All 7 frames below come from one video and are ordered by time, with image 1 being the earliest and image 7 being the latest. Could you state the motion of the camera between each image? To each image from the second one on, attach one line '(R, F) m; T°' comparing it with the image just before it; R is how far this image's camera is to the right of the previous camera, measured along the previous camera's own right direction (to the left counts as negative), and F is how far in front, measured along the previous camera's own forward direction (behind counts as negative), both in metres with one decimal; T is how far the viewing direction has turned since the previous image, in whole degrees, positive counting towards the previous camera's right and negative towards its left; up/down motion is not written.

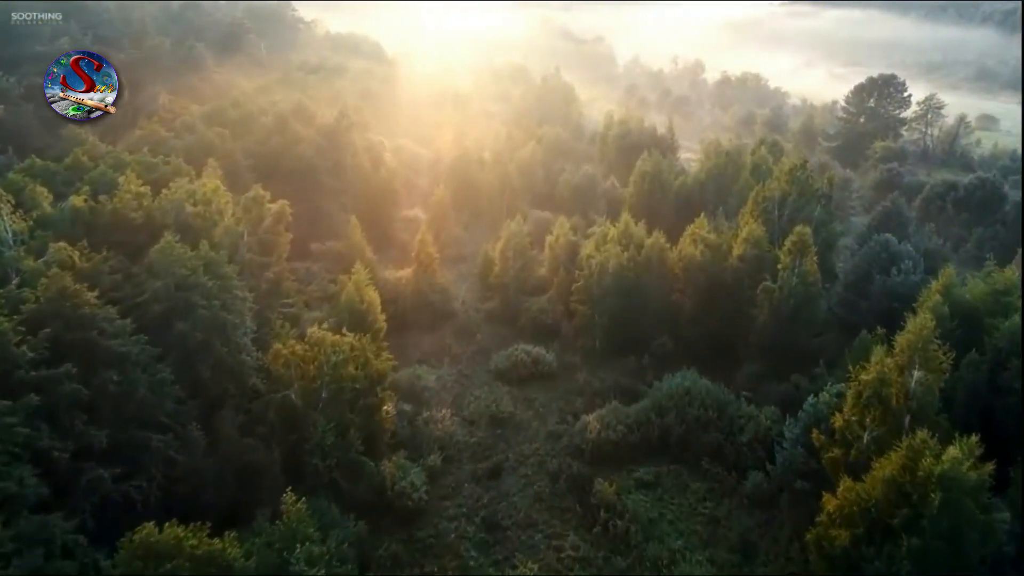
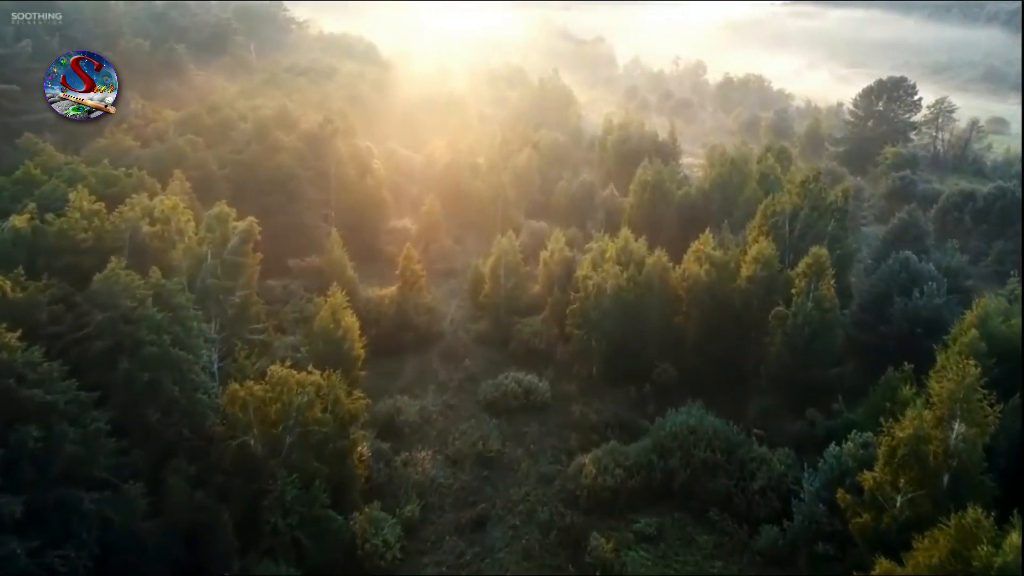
(+0.3, +2.2) m; 0°
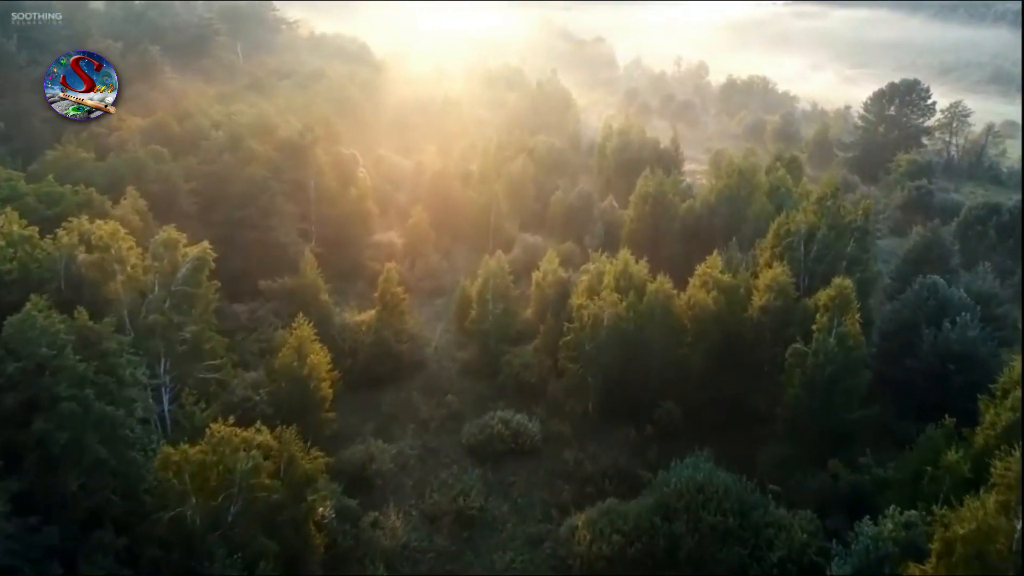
(+0.4, +2.6) m; 0°
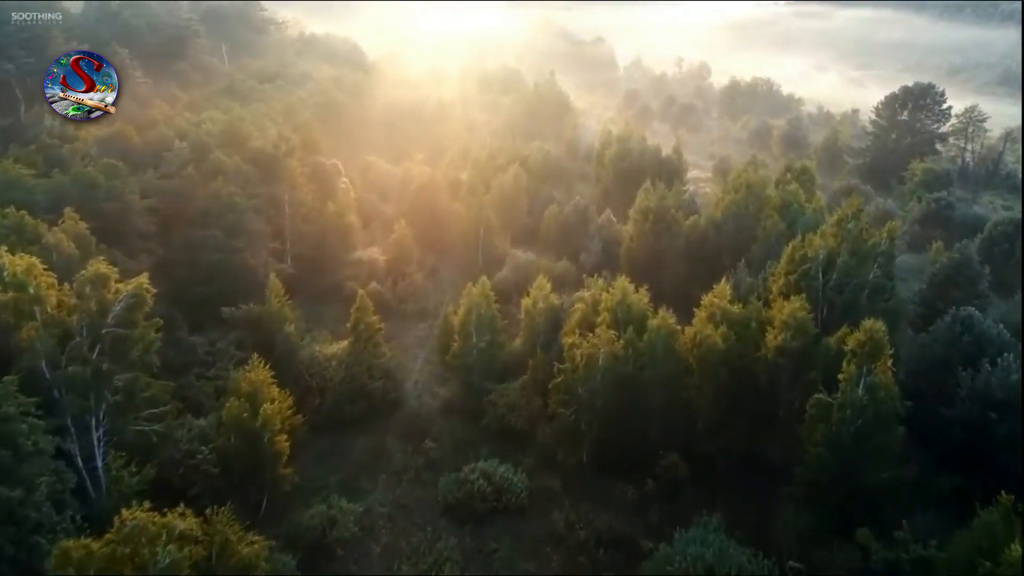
(+0.4, +2.7) m; 0°
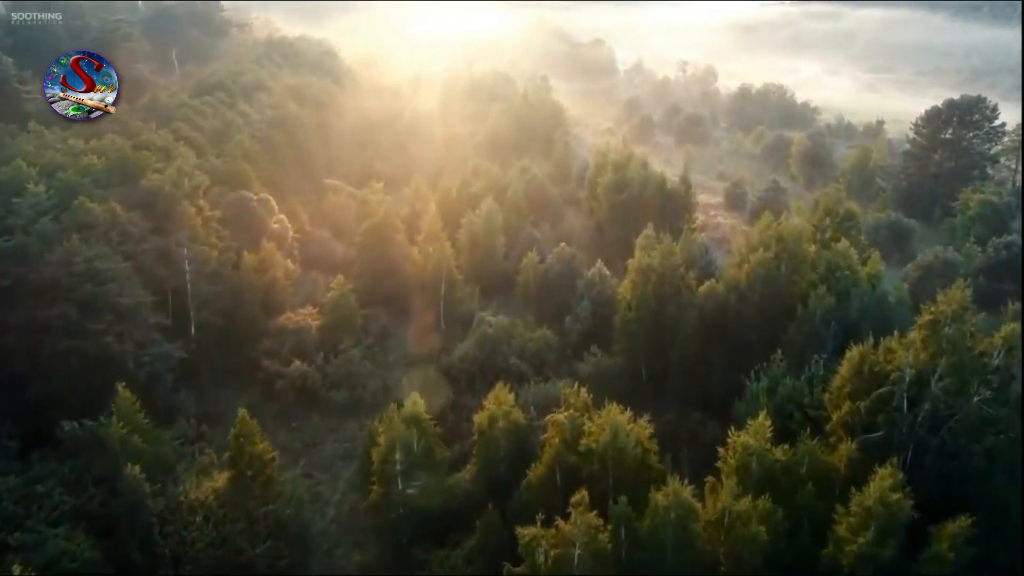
(+1.2, +7.7) m; 0°
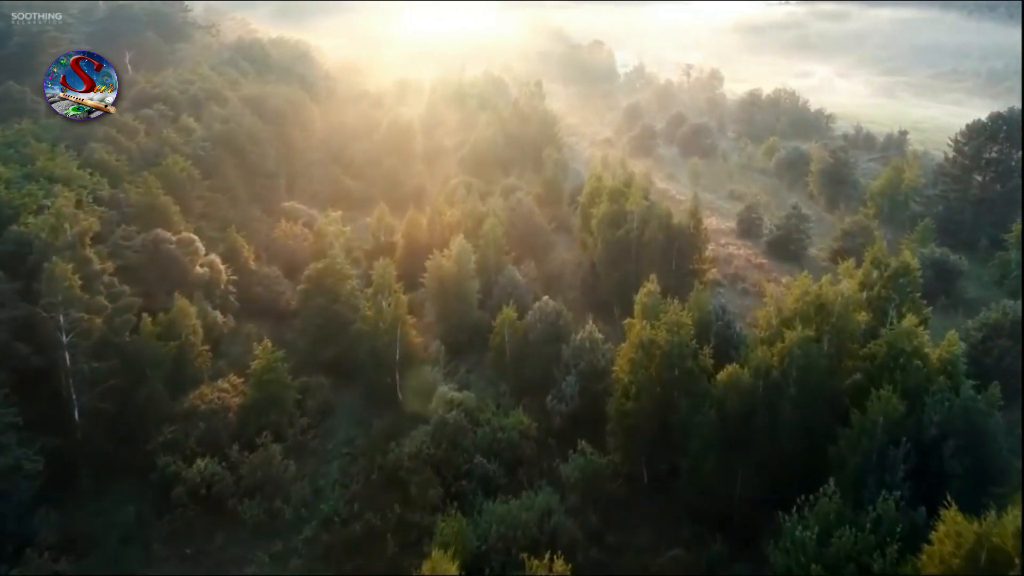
(+0.9, +5.8) m; 0°
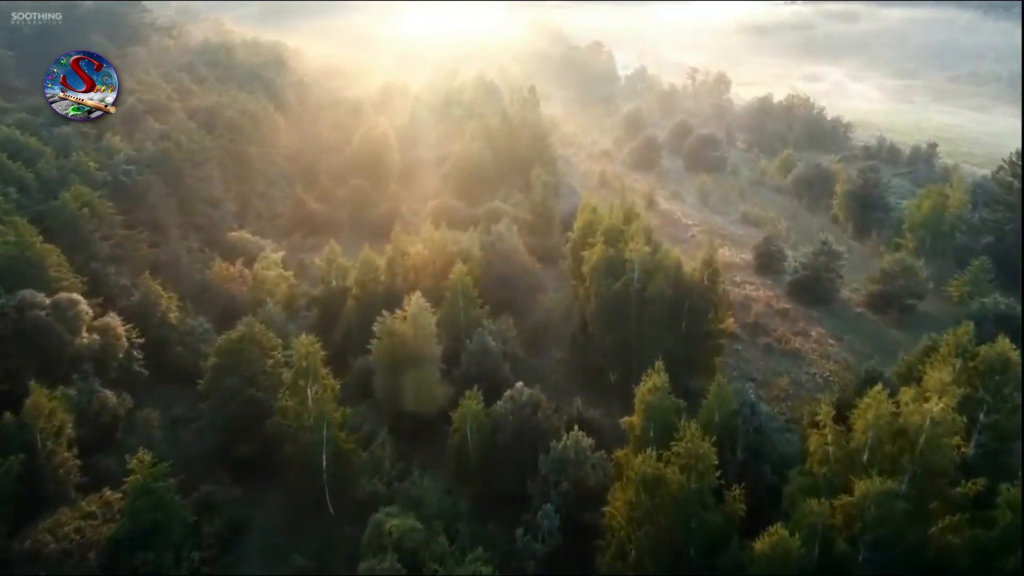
(+0.9, +5.9) m; 0°
